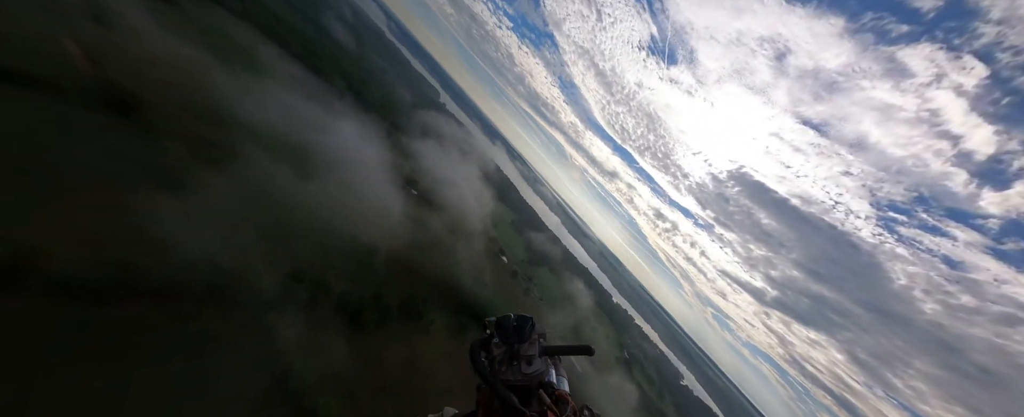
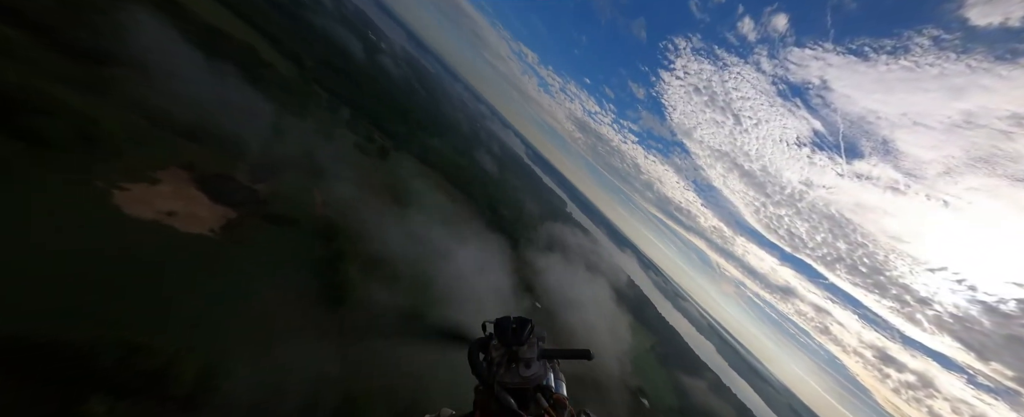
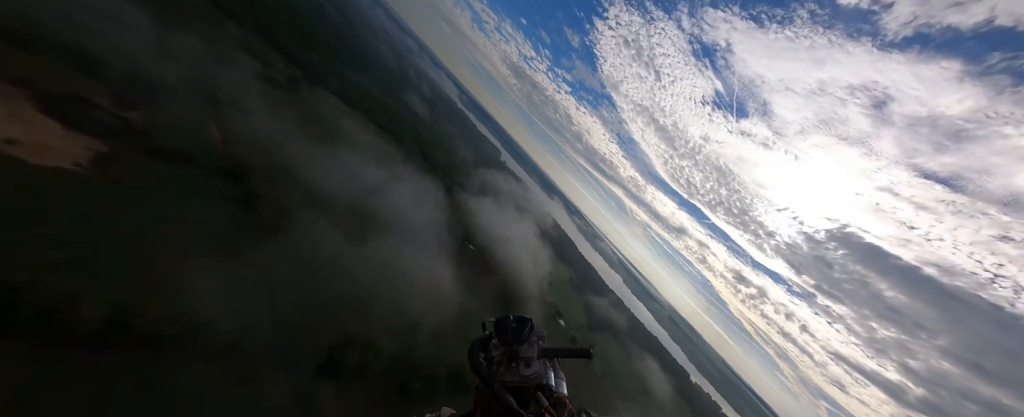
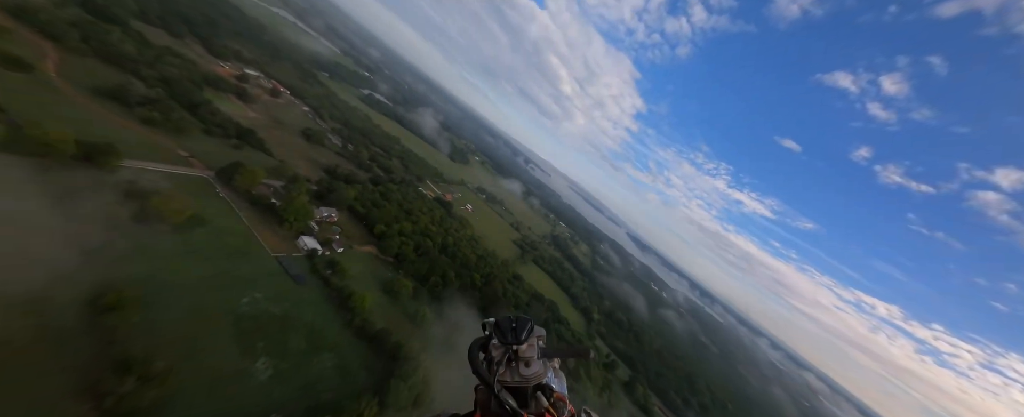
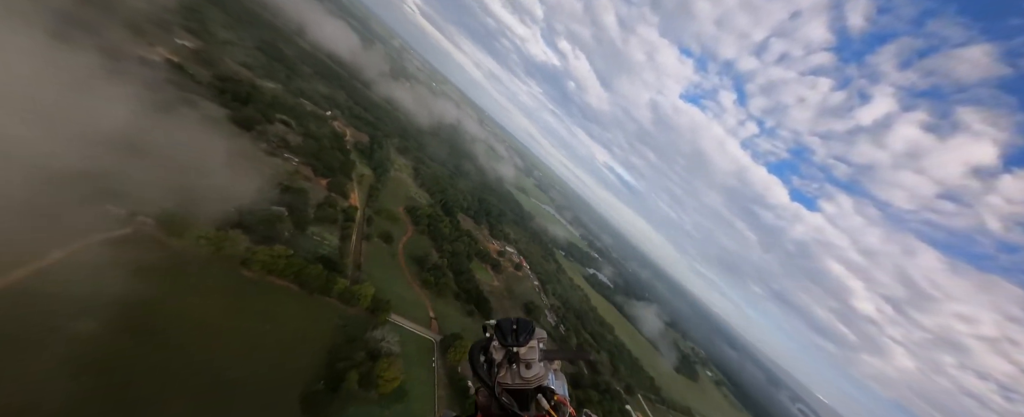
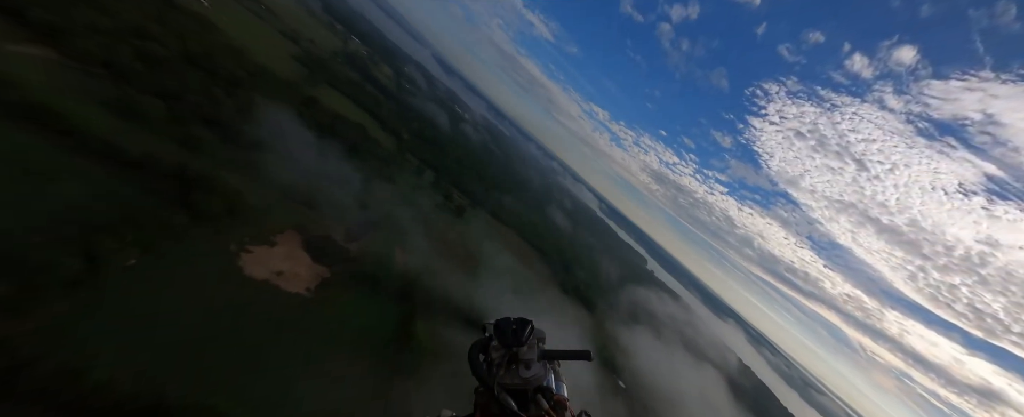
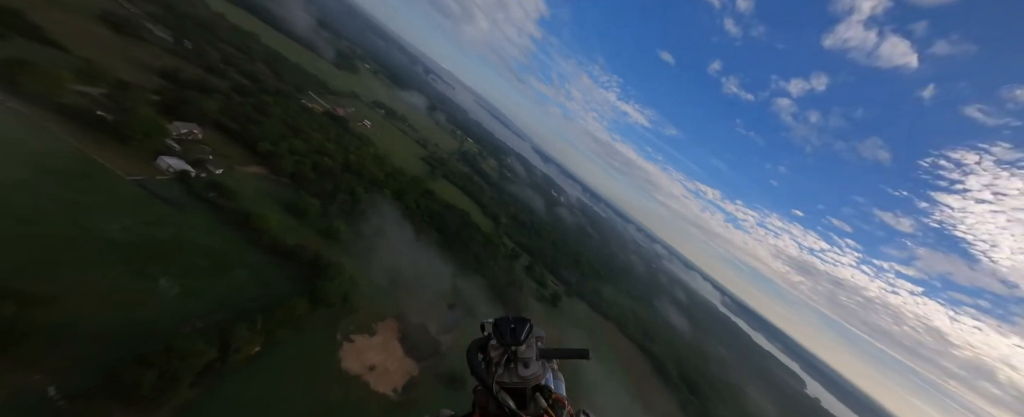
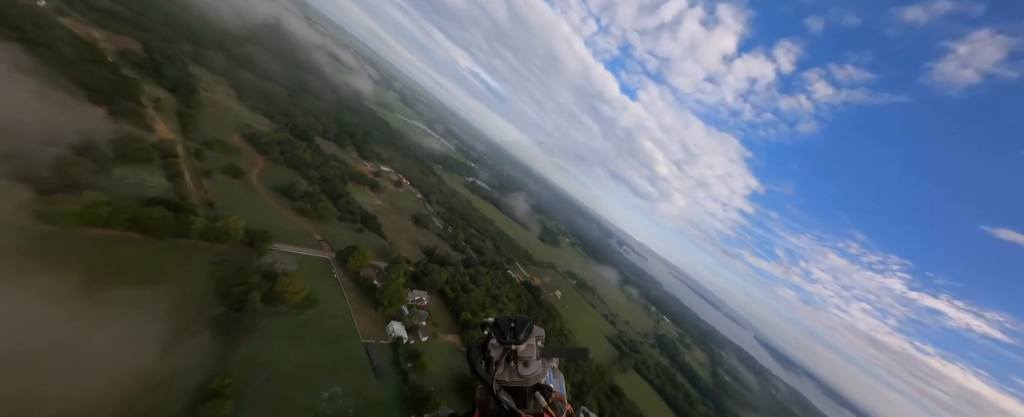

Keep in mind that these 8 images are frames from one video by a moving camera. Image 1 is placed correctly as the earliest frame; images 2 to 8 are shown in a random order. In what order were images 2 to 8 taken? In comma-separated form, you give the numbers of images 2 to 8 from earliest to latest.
3, 2, 6, 7, 4, 8, 5
